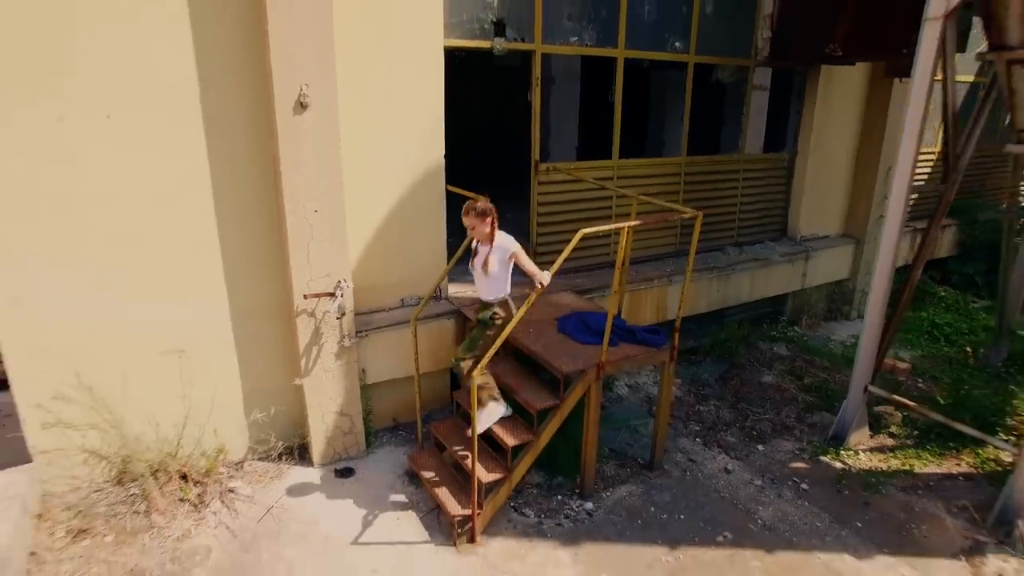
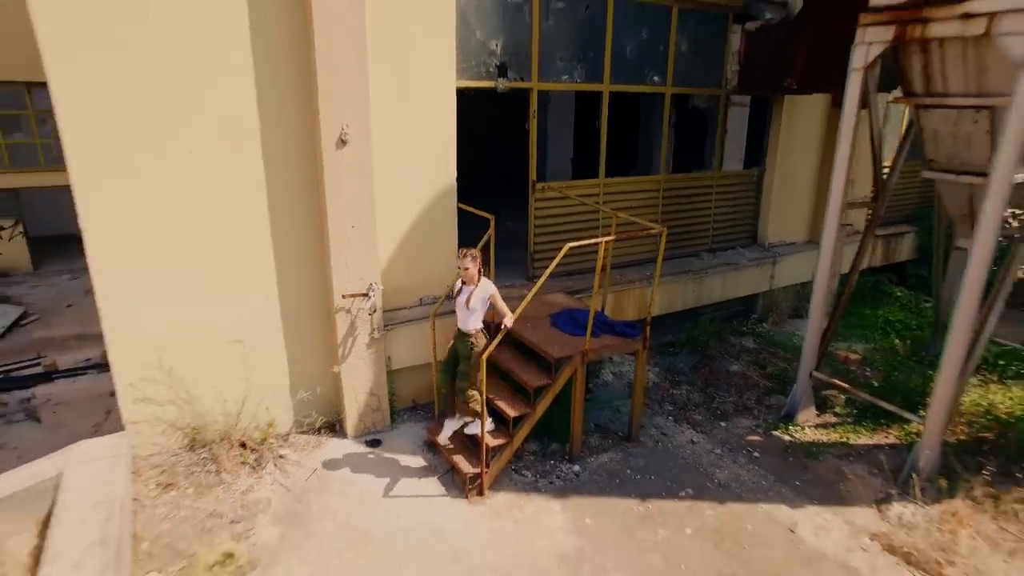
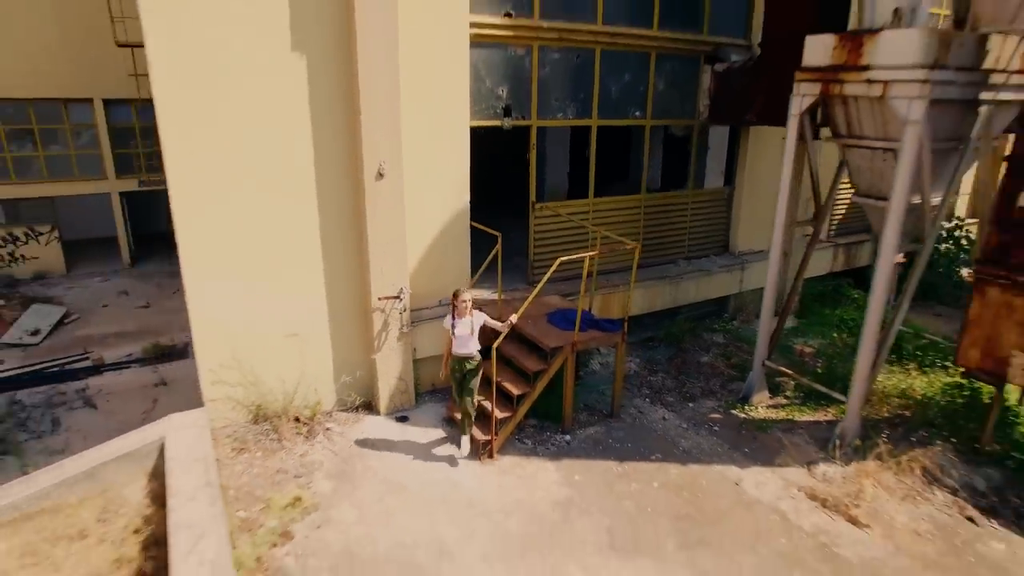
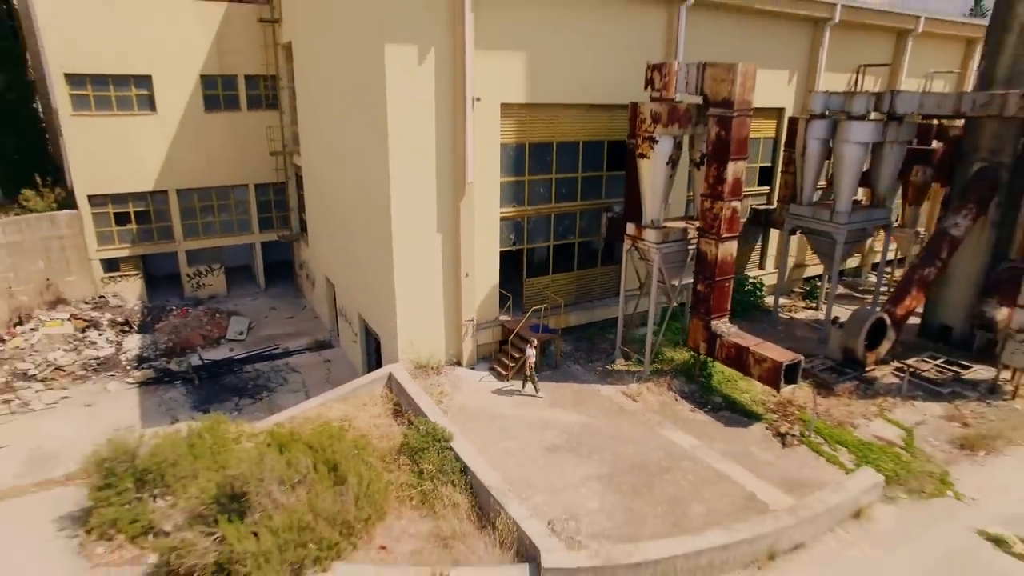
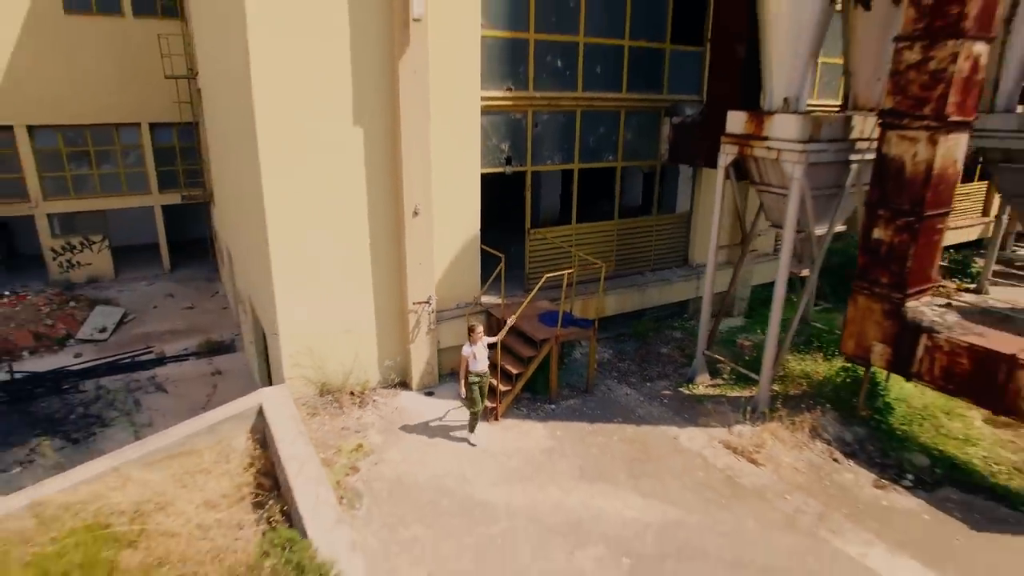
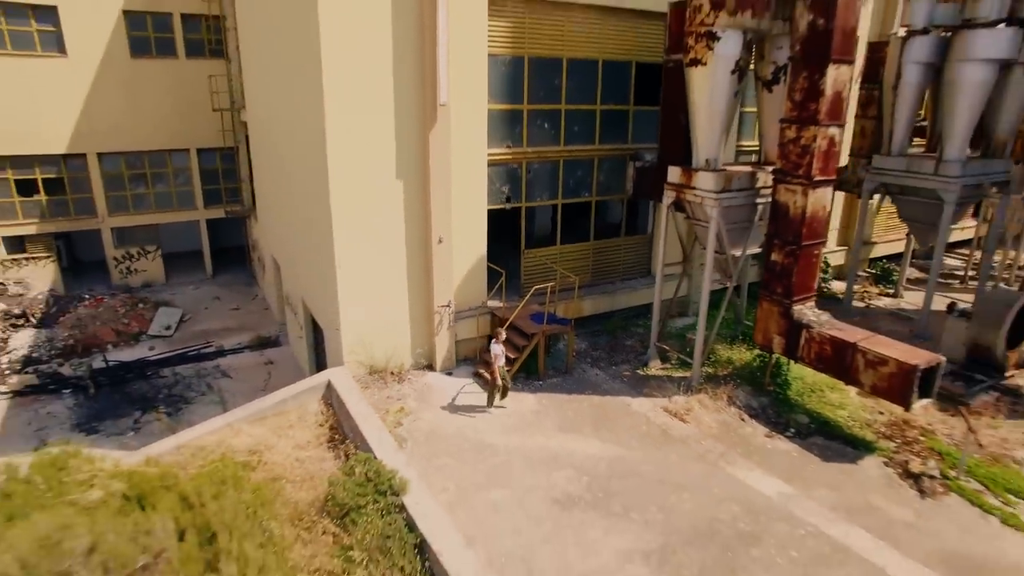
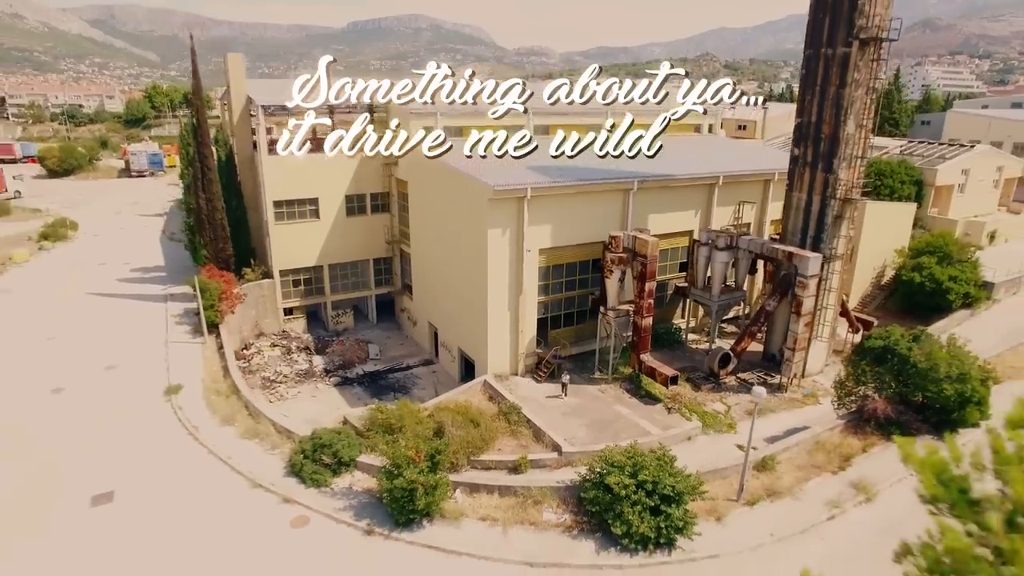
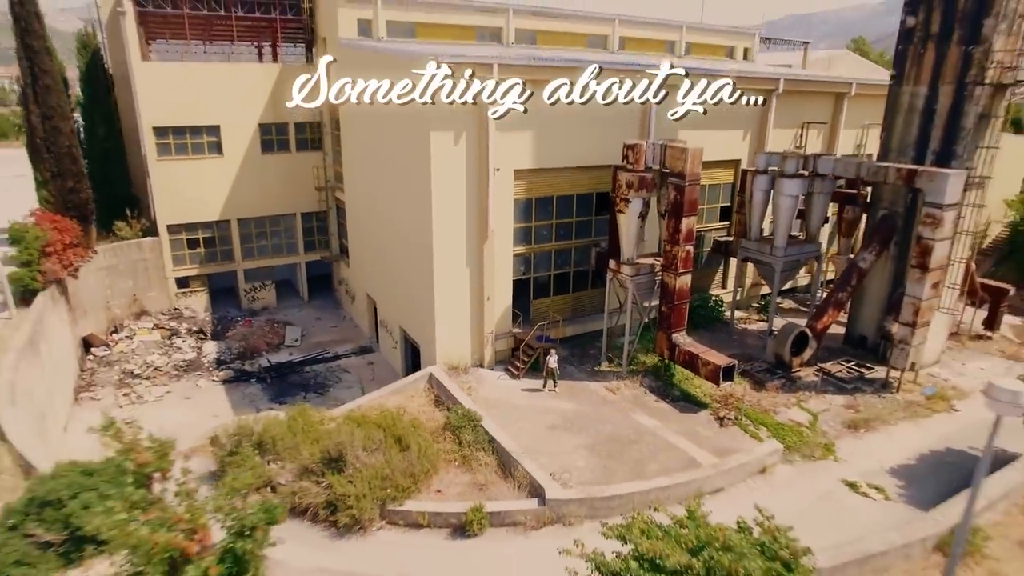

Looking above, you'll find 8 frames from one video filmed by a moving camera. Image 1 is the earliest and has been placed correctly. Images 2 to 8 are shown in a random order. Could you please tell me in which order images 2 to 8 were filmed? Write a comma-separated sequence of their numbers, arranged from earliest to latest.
2, 3, 5, 6, 4, 8, 7
